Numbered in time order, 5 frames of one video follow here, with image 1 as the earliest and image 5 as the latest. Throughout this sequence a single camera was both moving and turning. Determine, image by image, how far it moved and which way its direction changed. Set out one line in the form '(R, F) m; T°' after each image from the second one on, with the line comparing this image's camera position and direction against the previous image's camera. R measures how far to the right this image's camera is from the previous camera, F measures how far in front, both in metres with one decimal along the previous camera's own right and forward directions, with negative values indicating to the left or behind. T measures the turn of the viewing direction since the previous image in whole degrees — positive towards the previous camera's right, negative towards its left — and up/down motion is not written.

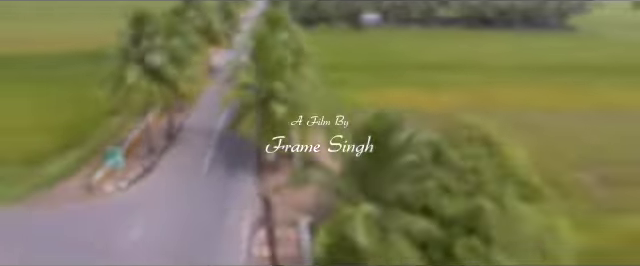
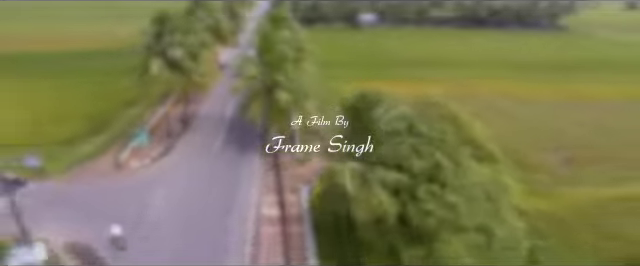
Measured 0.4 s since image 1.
(0.0, -0.4) m; 0°
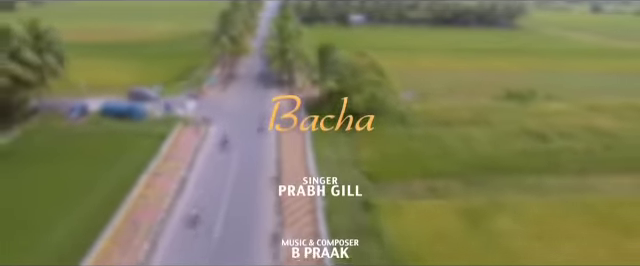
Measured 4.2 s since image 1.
(+0.1, -2.3) m; 0°
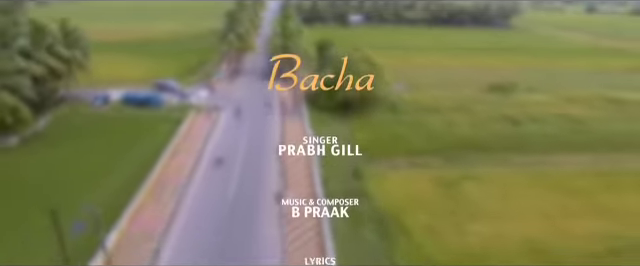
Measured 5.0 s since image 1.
(0.0, -0.5) m; 0°
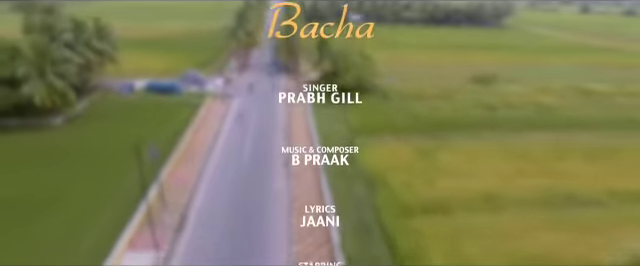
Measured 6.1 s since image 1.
(0.0, -0.6) m; 0°
